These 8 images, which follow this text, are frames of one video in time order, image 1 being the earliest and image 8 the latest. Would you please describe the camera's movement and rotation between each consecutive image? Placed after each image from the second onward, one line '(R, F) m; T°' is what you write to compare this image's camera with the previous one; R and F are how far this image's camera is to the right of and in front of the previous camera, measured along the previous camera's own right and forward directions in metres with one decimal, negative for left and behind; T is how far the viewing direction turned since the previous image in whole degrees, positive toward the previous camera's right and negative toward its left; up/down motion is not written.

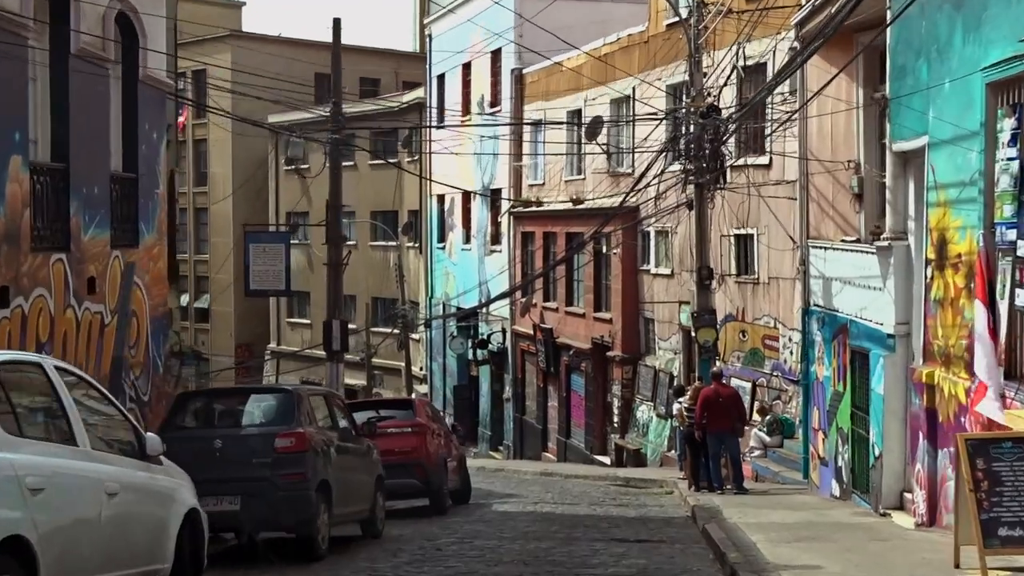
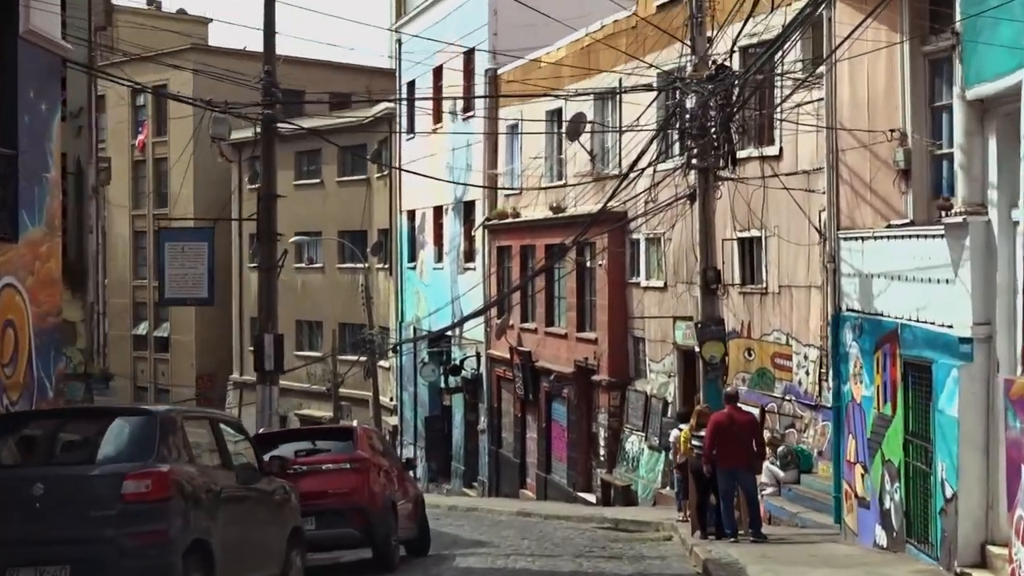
(+0.2, +3.4) m; +1°
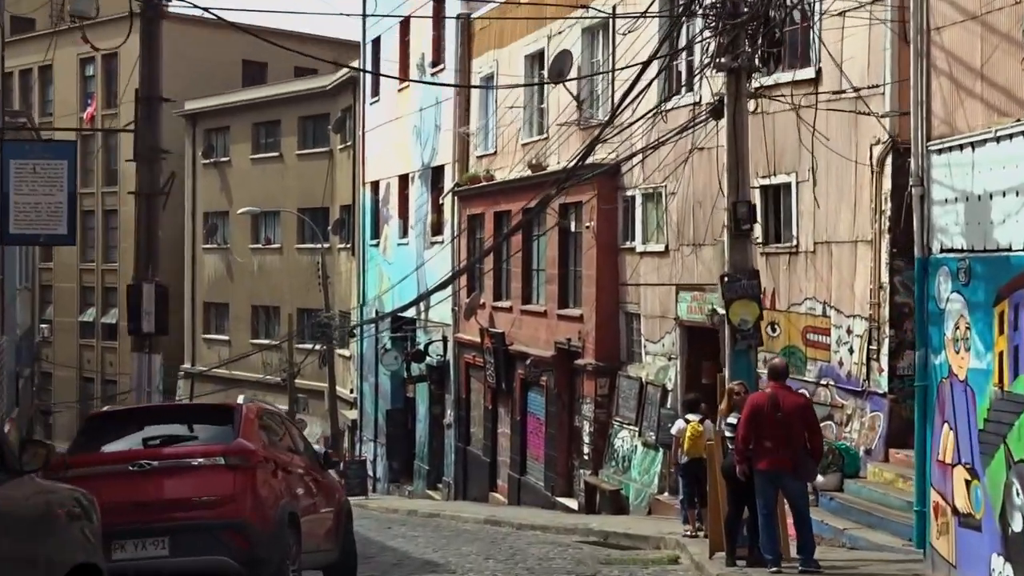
(+0.1, +4.3) m; +1°
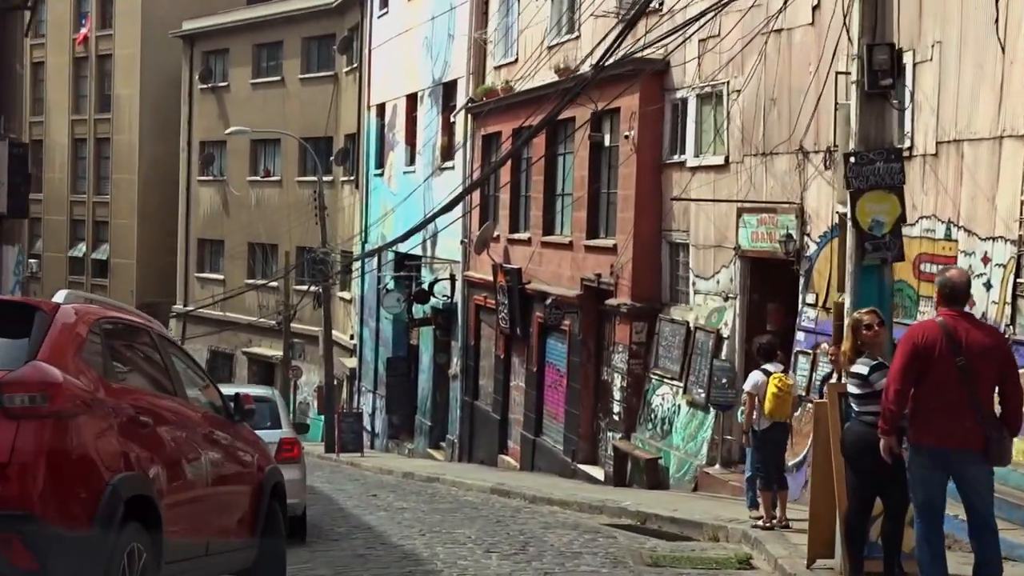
(0.0, +4.1) m; -1°
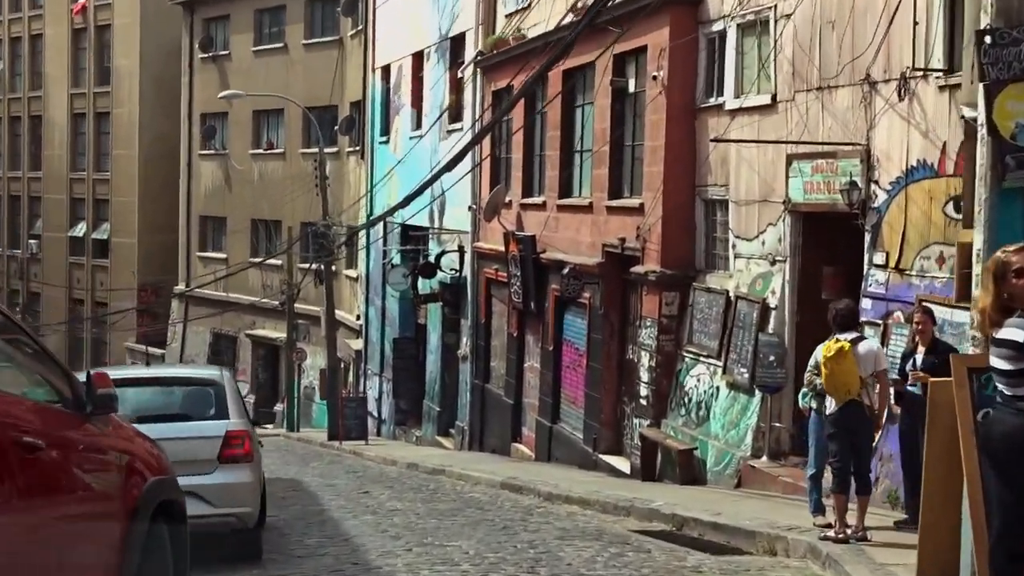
(+0.1, +2.4) m; -1°
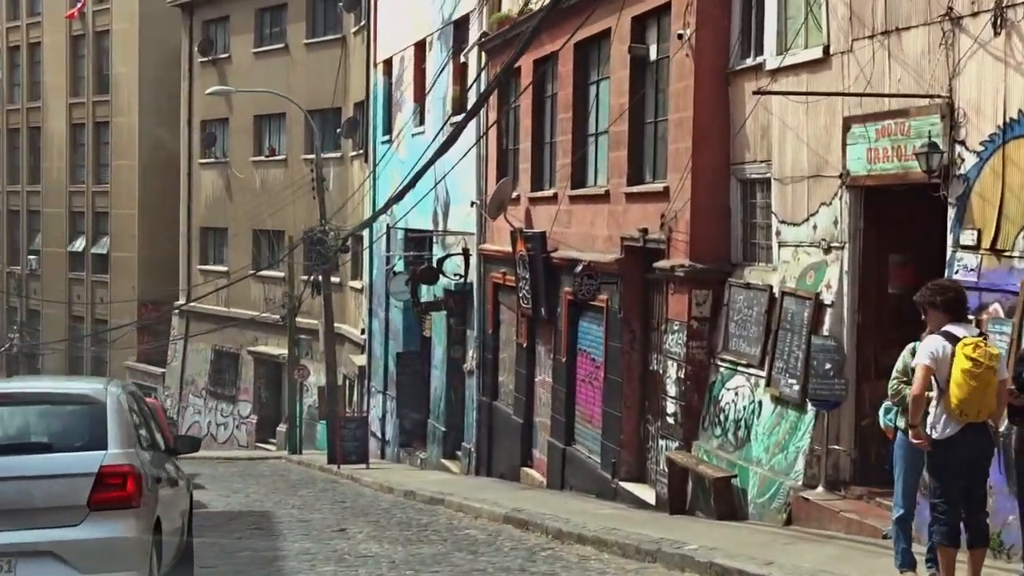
(+0.2, +2.5) m; -1°
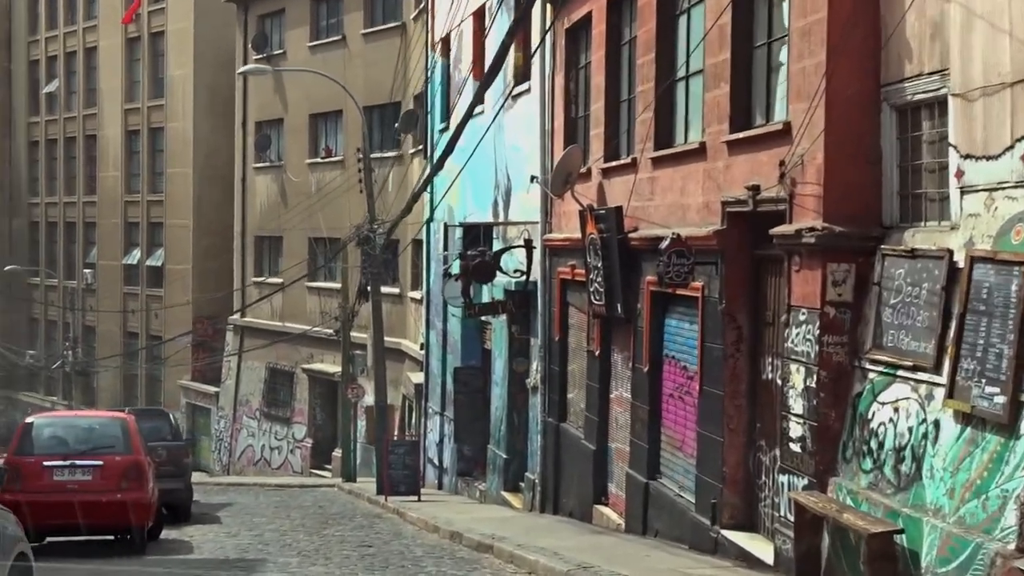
(+0.2, +3.9) m; -4°
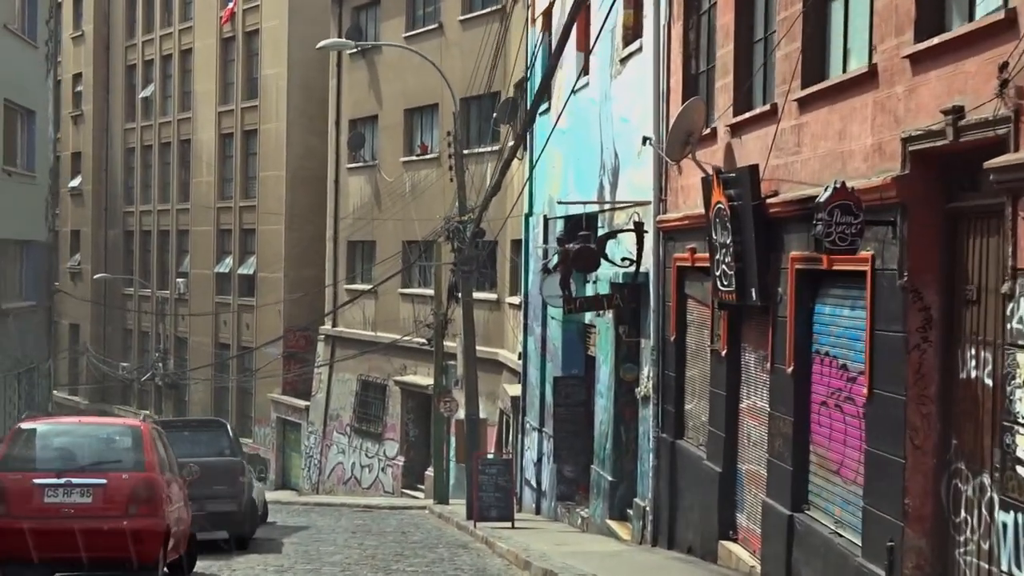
(0.0, +2.9) m; -5°
